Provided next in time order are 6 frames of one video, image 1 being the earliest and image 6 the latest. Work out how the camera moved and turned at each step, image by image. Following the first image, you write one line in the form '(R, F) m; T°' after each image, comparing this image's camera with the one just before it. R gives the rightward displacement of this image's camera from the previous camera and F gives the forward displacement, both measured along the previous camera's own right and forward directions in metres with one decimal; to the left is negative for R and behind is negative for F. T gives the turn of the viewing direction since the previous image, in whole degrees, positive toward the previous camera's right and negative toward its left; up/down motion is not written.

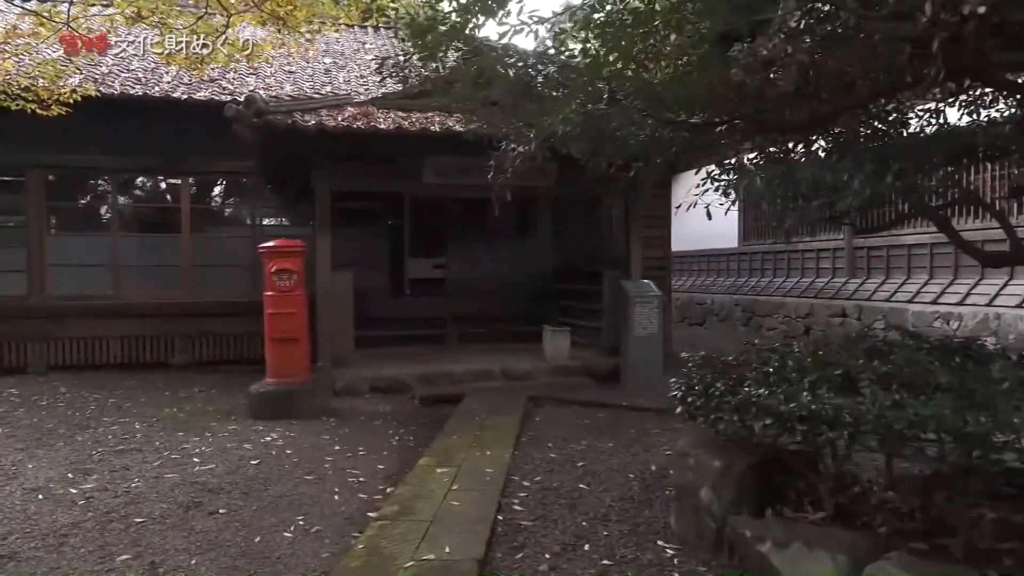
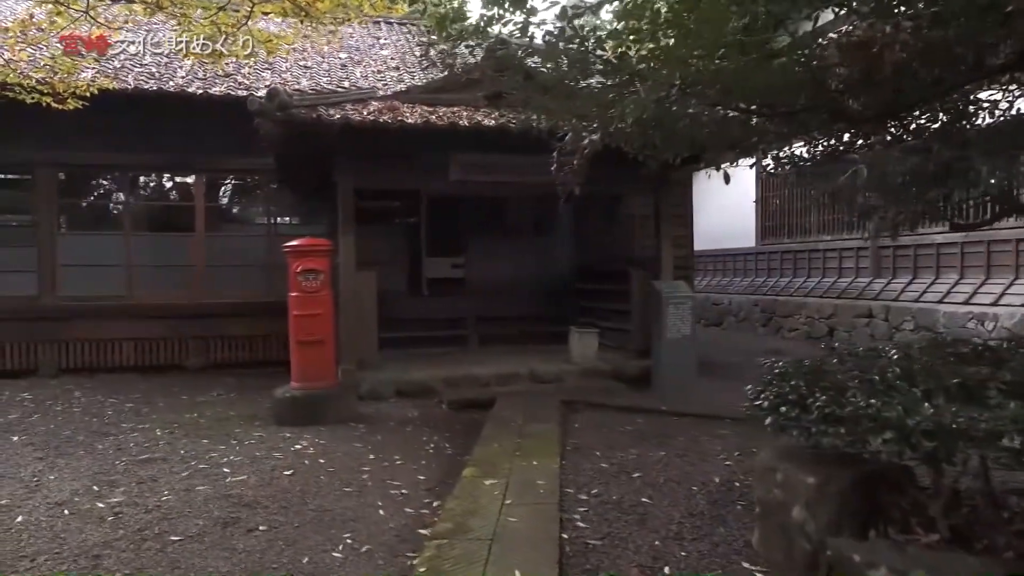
(-0.3, +0.2) m; 0°
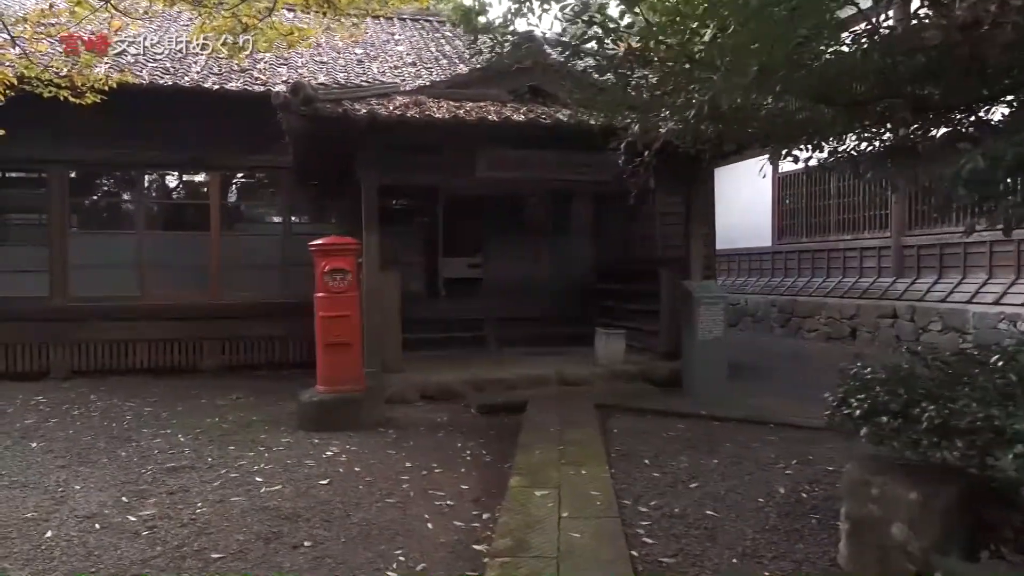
(-0.3, +0.2) m; 0°
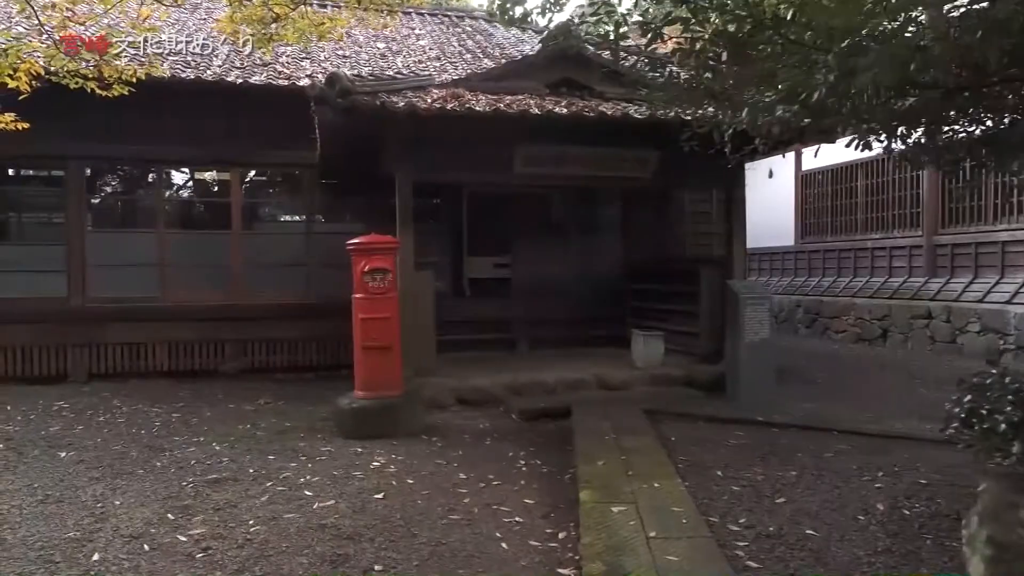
(-0.3, +0.2) m; 0°
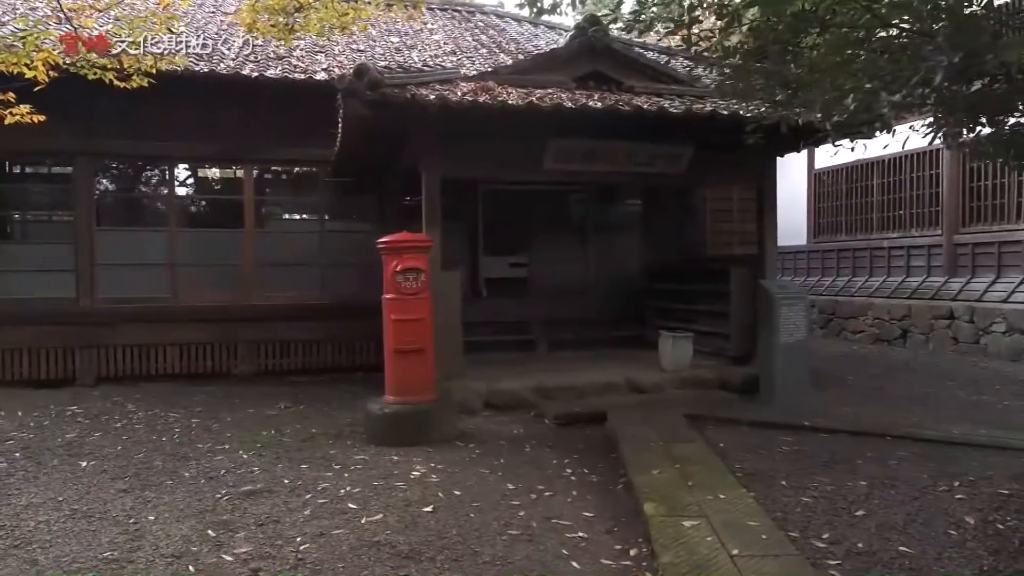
(-0.3, +0.2) m; +1°
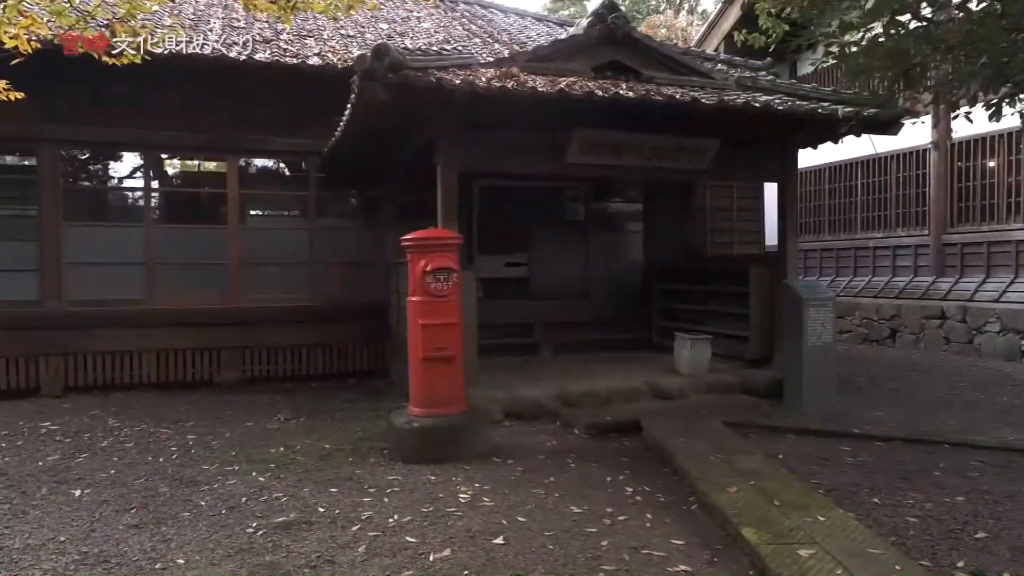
(-0.6, +0.4) m; +4°
